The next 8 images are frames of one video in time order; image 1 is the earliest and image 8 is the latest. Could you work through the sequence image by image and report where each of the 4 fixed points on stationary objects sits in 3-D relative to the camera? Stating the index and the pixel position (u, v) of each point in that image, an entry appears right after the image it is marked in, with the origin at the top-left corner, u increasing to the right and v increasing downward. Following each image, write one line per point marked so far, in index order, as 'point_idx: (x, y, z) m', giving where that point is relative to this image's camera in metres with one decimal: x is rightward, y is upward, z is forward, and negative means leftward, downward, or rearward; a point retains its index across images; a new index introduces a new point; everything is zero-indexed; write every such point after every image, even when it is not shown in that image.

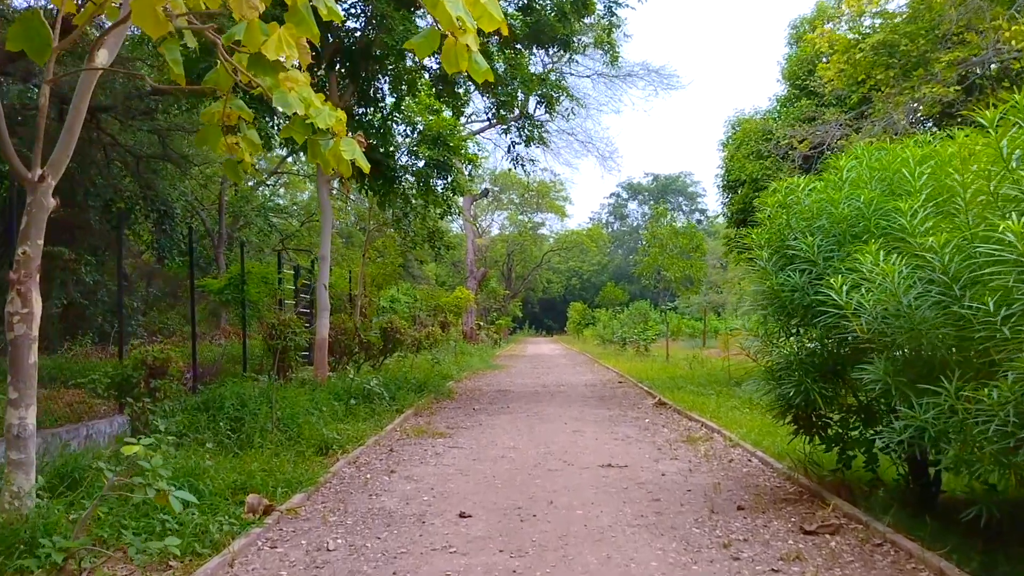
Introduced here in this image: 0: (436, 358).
0: (-1.7, -1.6, +18.4) m
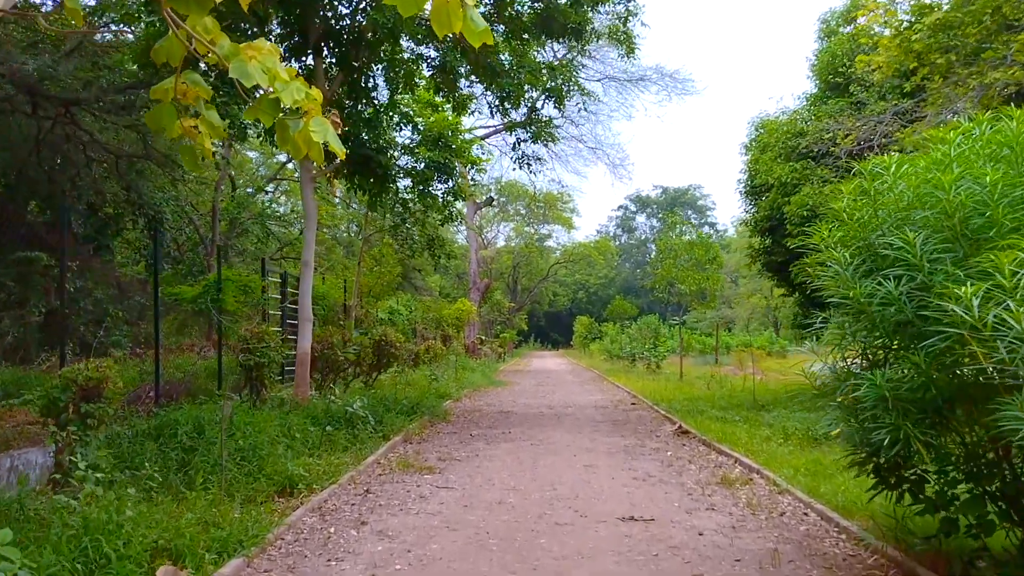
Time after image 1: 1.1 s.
0: (-1.6, -1.8, +17.2) m
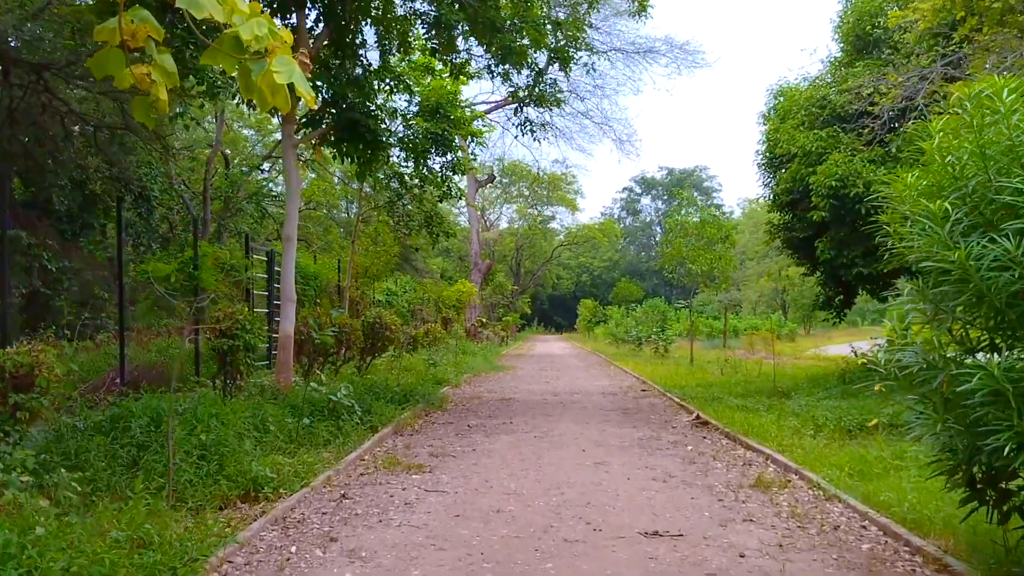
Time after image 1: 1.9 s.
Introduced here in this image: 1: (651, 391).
0: (-1.6, -1.4, +16.4) m
1: (+2.1, -1.6, +12.2) m
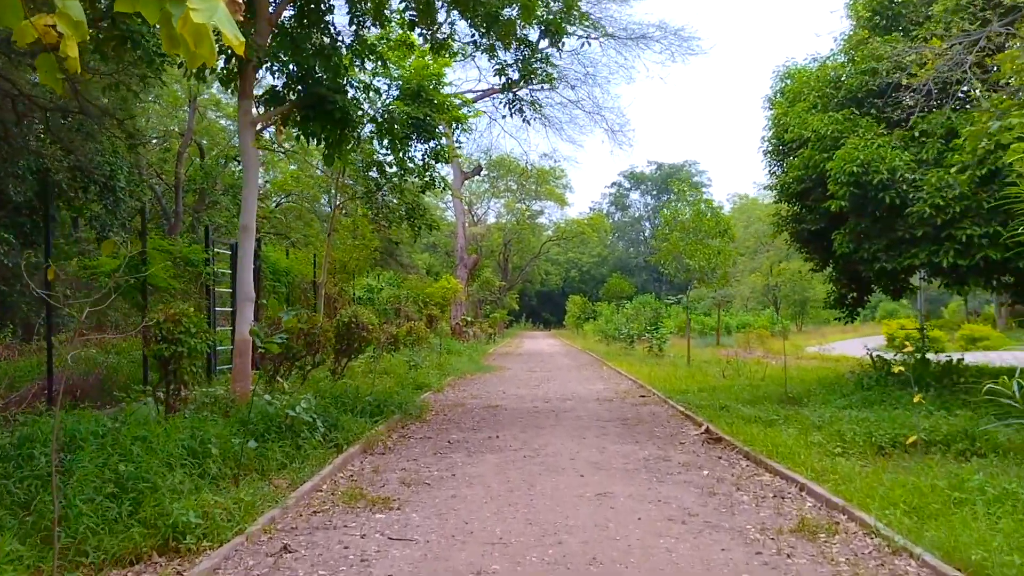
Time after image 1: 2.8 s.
0: (-1.8, -1.4, +15.4) m
1: (+1.9, -1.5, +11.3) m
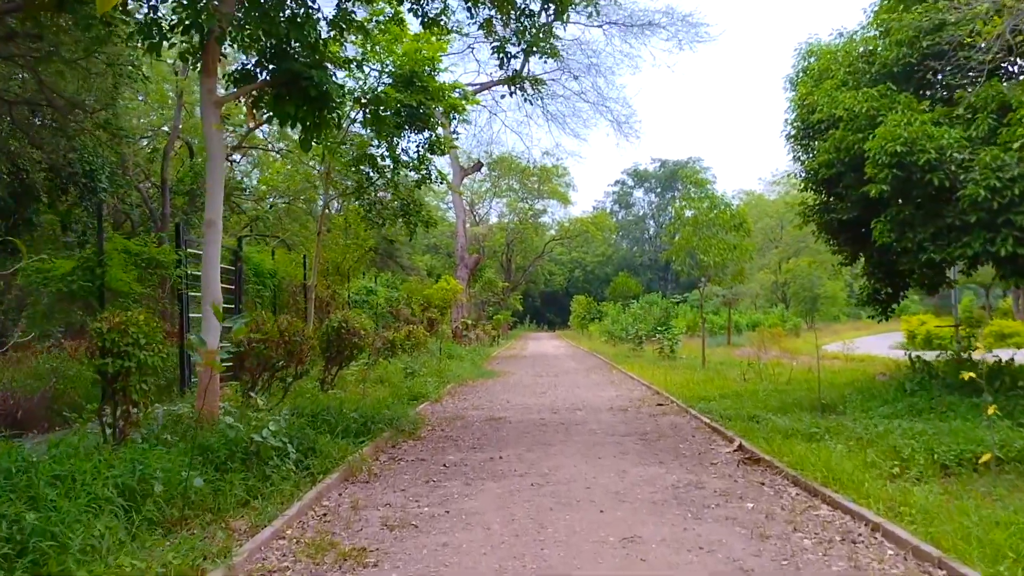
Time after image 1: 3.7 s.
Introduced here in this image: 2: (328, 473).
0: (-1.8, -1.4, +14.4) m
1: (+2.0, -1.5, +10.3) m
2: (-1.3, -1.3, +5.8) m
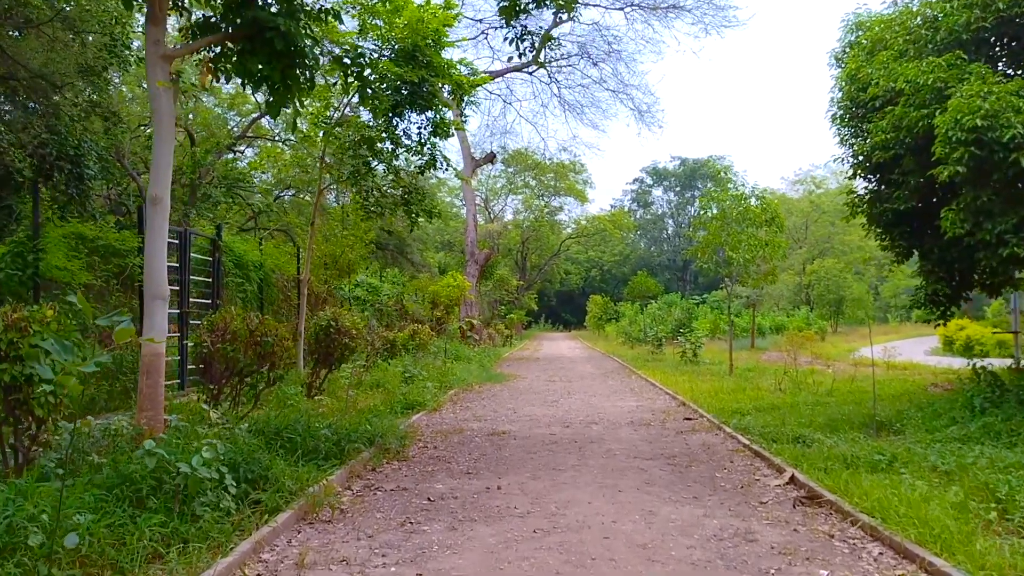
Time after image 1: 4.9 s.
0: (-1.6, -1.3, +13.2) m
1: (+2.1, -1.5, +9.0) m
2: (-1.3, -1.3, +4.6) m
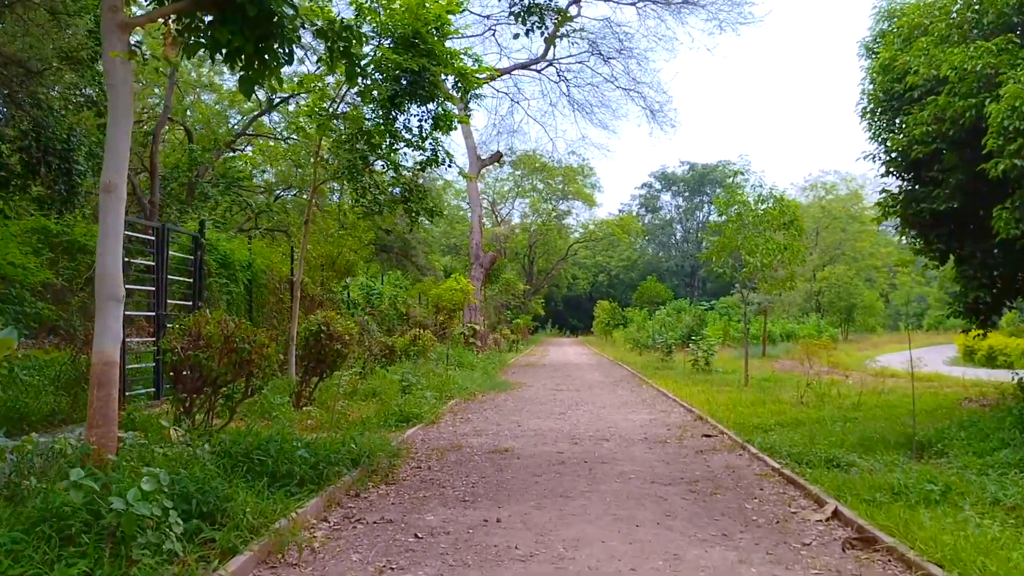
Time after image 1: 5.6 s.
0: (-1.5, -1.4, +12.5) m
1: (+2.1, -1.5, +8.3) m
2: (-1.3, -1.3, +3.9) m
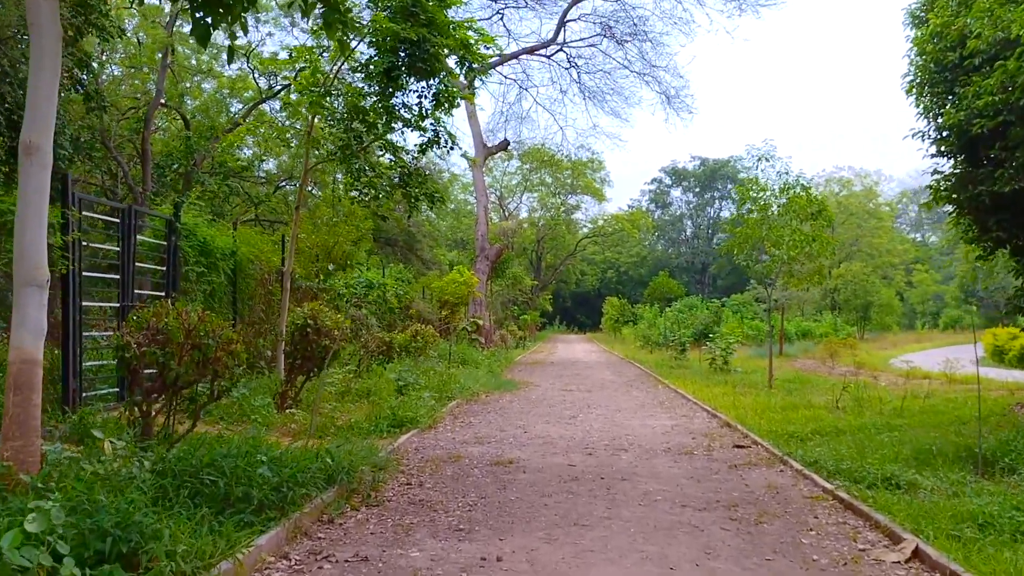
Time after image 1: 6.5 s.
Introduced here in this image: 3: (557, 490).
0: (-1.4, -1.3, +11.6) m
1: (+2.2, -1.4, +7.3) m
2: (-1.3, -1.2, +3.0) m
3: (+0.3, -1.4, +5.6) m
